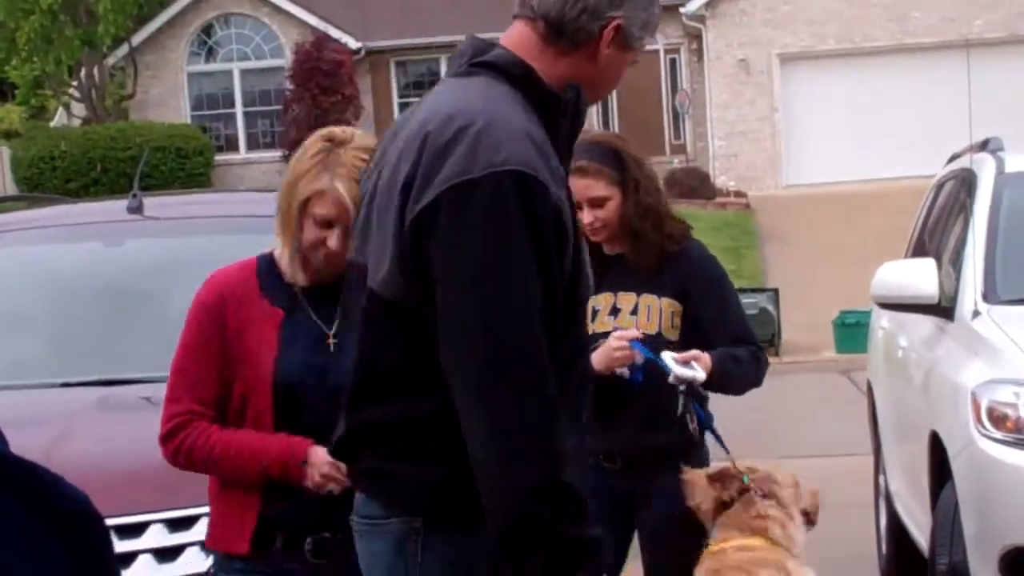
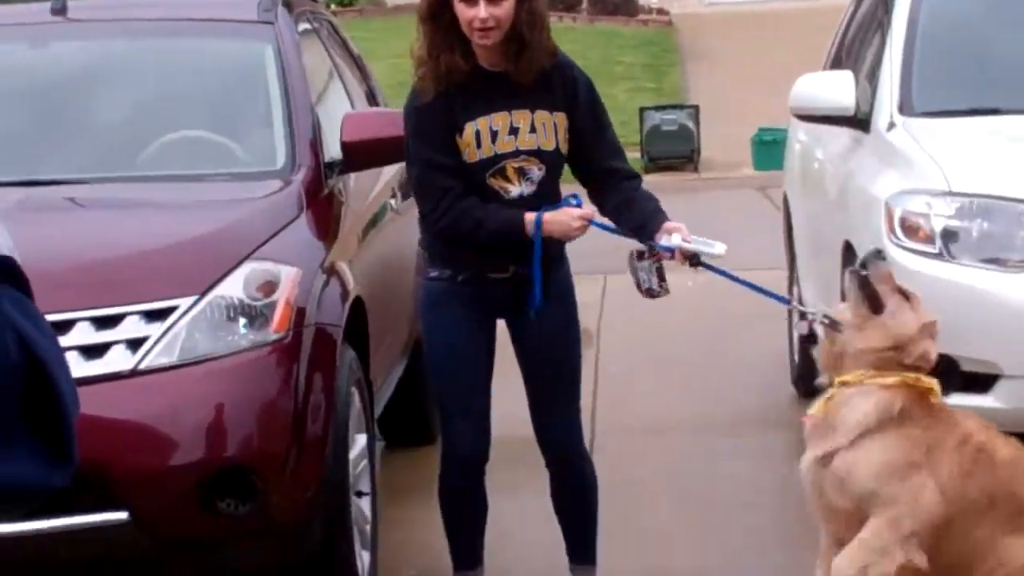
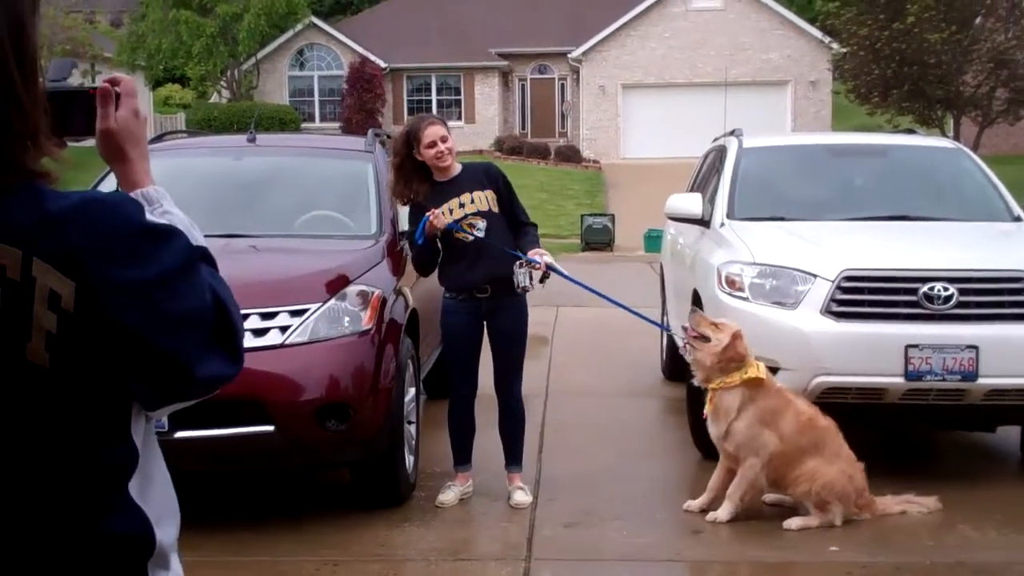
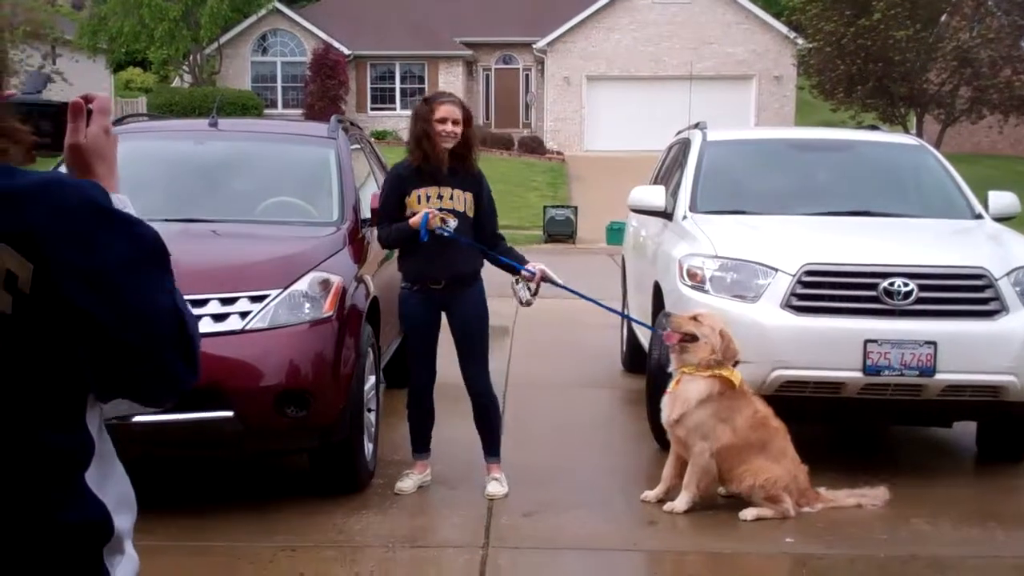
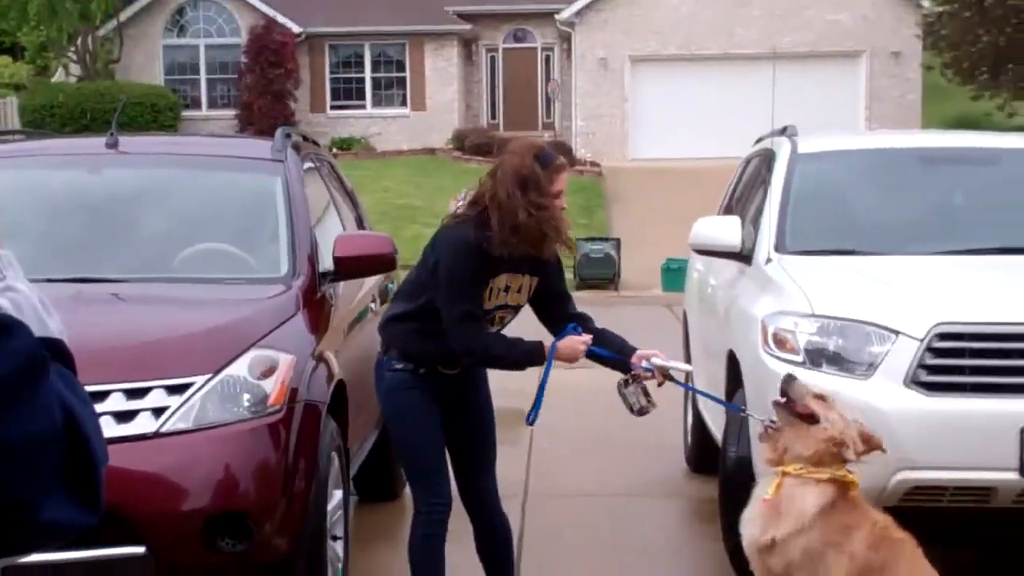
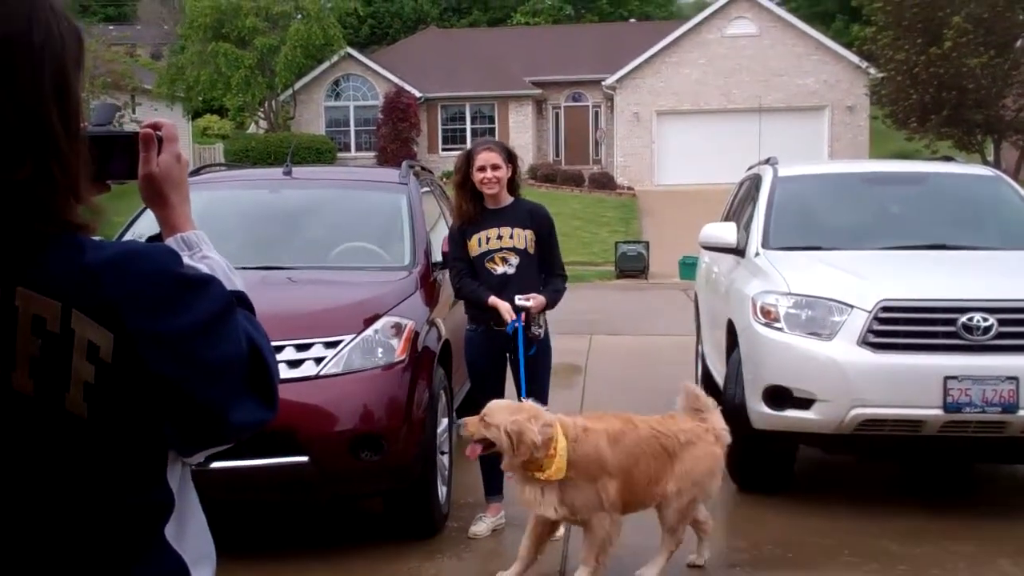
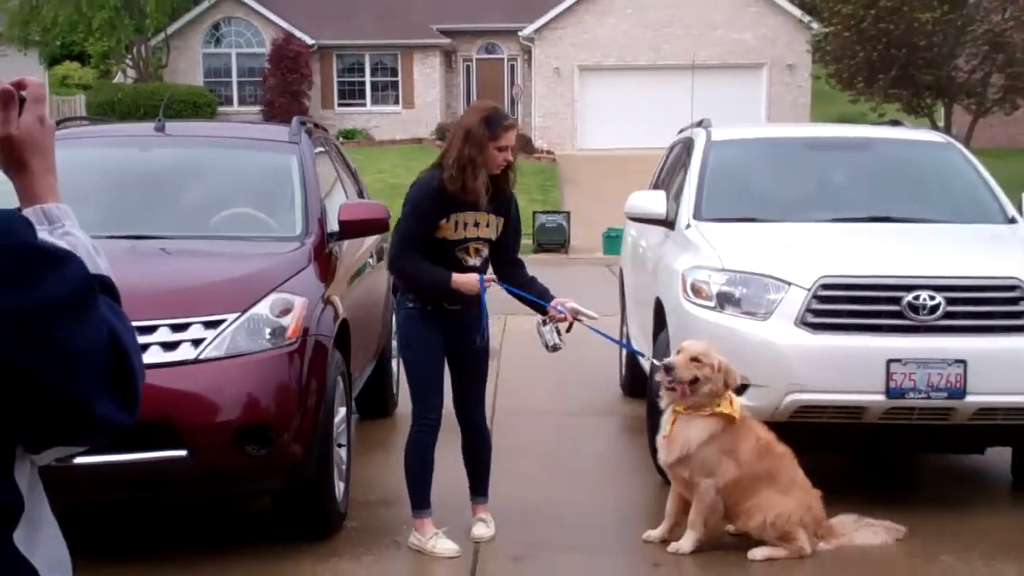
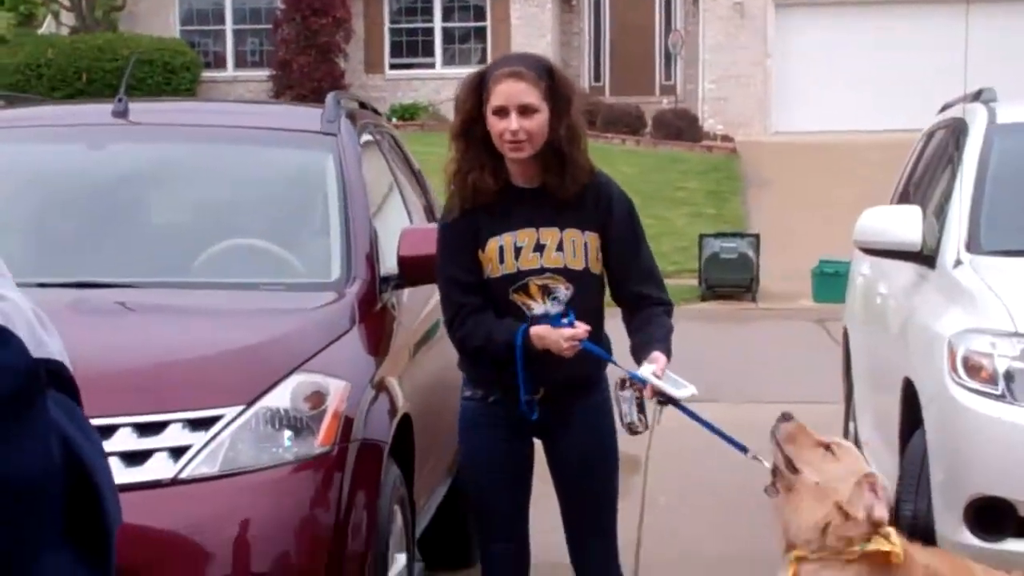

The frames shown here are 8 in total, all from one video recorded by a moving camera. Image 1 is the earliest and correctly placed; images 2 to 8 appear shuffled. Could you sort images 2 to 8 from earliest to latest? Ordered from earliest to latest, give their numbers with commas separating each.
8, 2, 5, 7, 4, 3, 6
